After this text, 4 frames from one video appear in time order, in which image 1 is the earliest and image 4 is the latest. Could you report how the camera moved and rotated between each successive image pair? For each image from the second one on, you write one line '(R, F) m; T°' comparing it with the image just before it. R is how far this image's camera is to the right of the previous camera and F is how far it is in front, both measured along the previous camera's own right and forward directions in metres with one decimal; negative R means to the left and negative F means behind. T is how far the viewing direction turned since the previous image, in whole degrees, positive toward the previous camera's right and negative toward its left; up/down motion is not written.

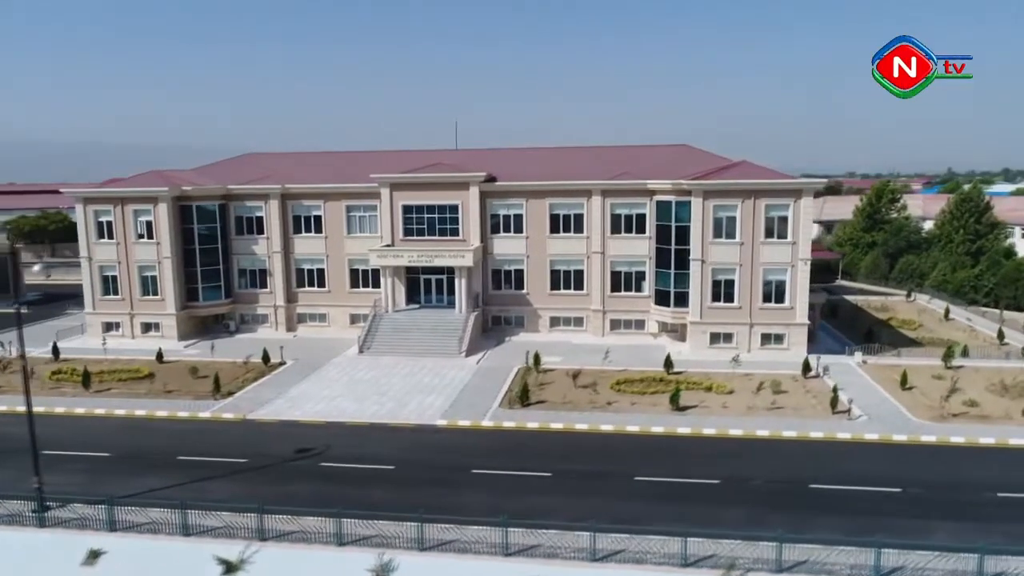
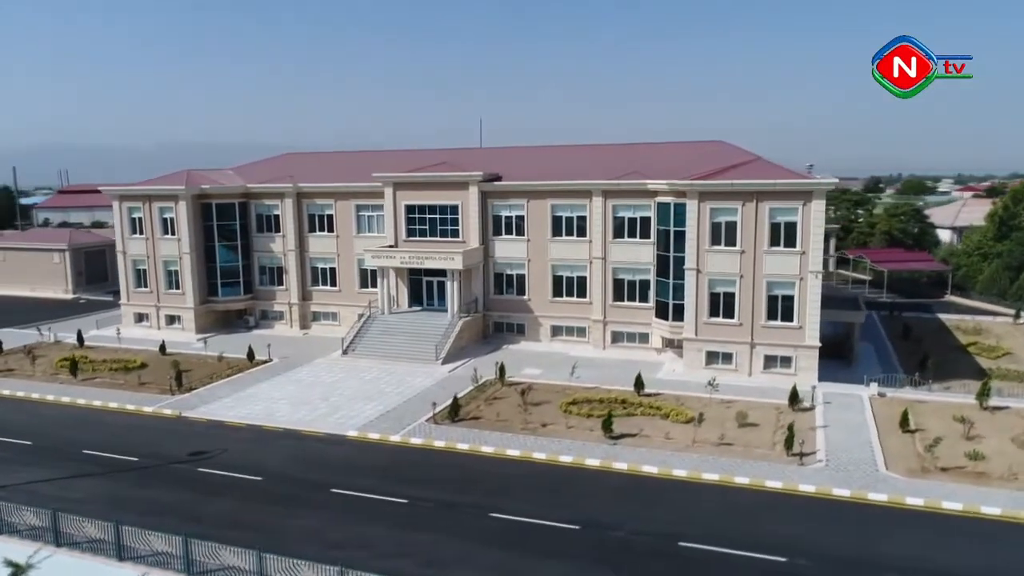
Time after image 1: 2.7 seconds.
(+6.8, +2.5) m; -12°
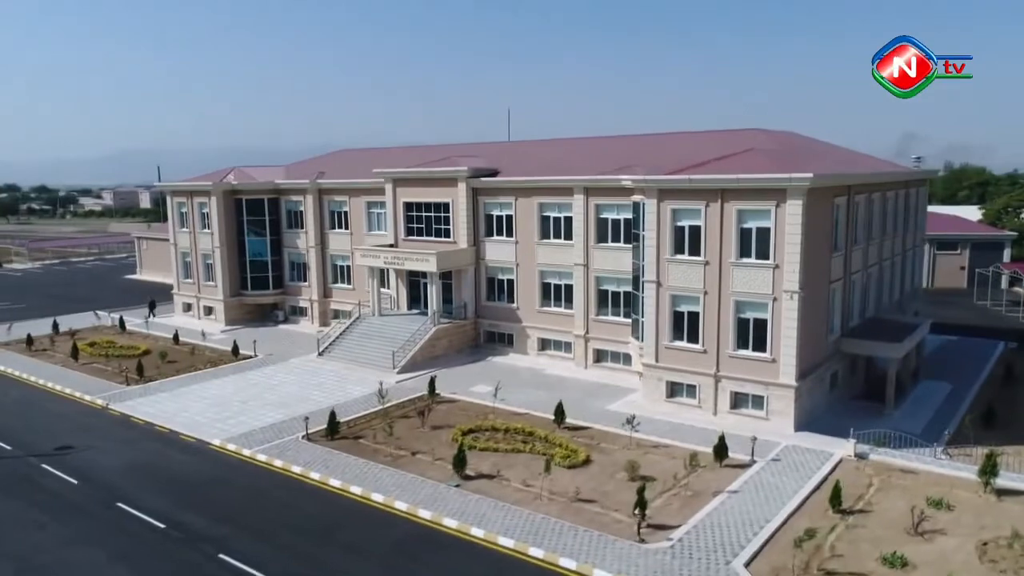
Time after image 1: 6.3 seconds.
(+8.9, +4.2) m; -16°
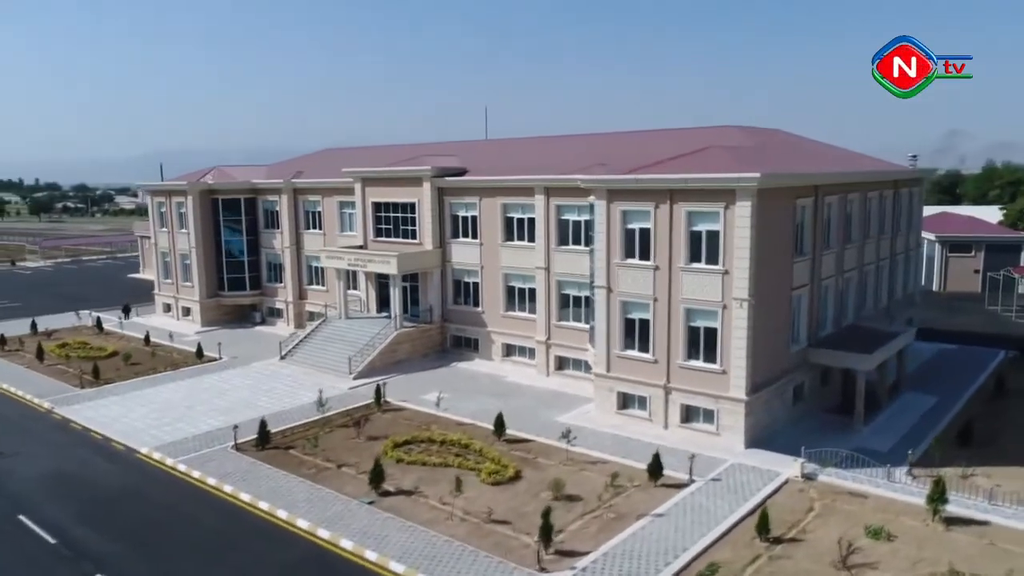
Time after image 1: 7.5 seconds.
(+2.6, +1.0) m; -2°
